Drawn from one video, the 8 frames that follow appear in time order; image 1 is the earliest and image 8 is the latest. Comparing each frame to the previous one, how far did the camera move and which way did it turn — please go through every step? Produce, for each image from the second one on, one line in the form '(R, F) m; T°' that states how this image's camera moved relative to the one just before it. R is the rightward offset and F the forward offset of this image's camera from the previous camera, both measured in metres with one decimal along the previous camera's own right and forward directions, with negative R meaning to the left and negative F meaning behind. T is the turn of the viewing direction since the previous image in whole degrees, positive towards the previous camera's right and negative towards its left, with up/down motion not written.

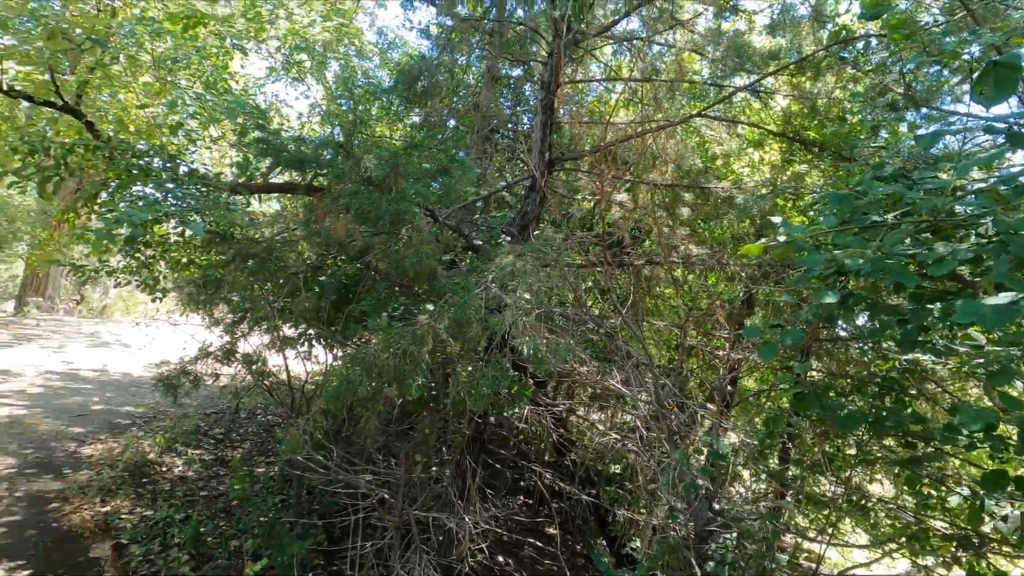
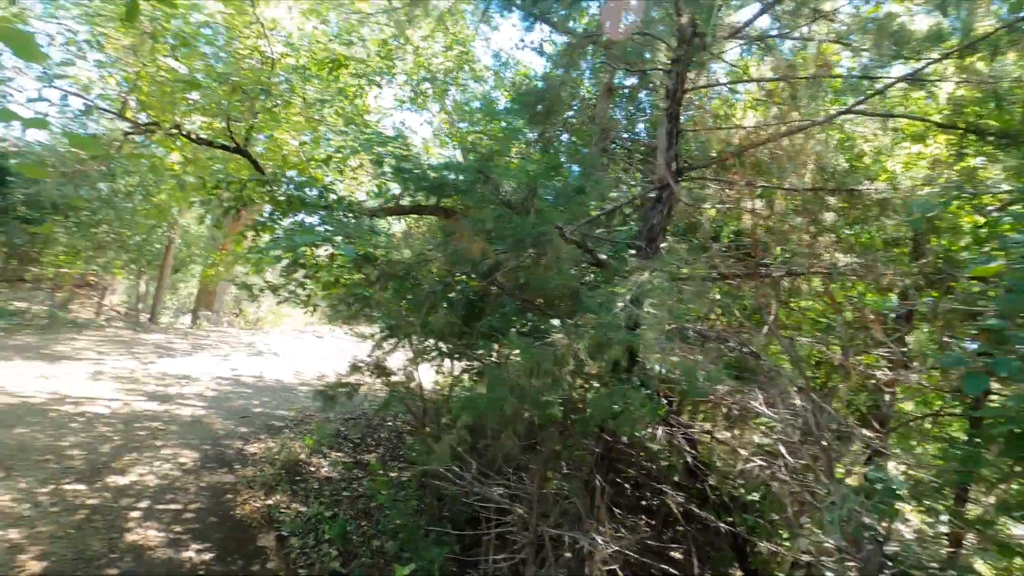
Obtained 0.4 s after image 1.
(-0.1, 0.0) m; -12°
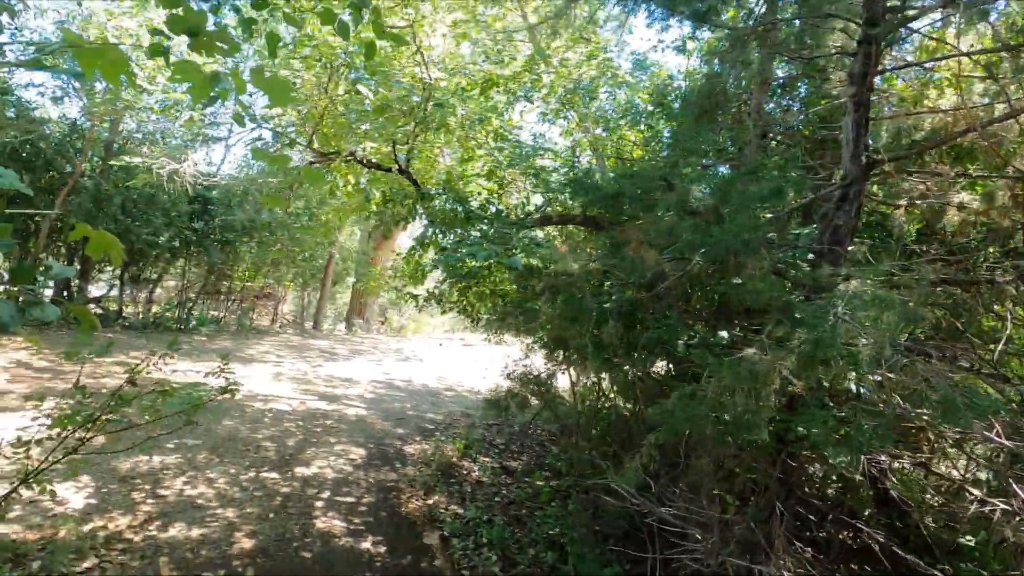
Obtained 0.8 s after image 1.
(-0.2, 0.0) m; -13°
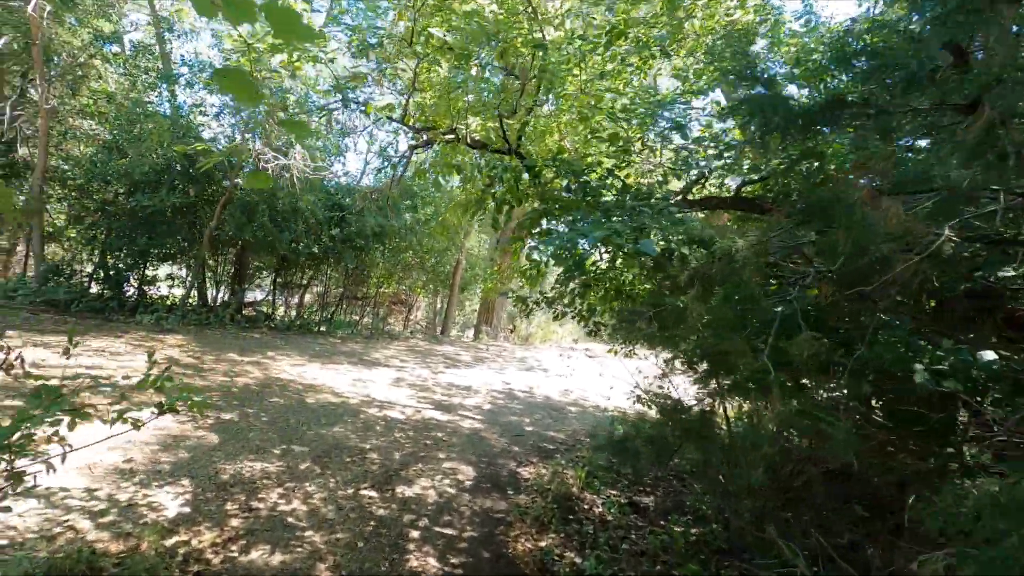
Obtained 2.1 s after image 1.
(0.0, +0.9) m; -14°
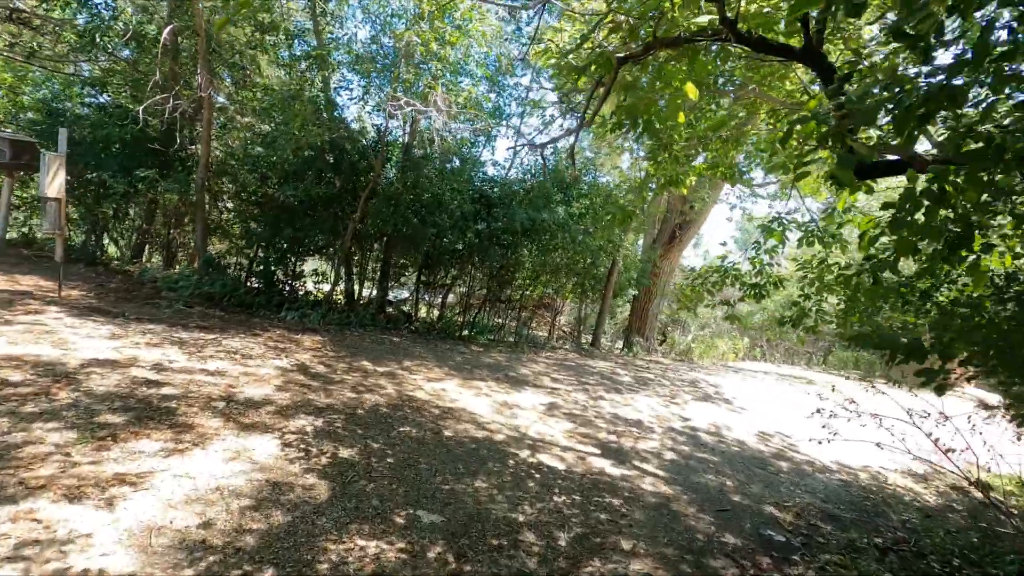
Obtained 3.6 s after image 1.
(-0.7, +1.8) m; -14°
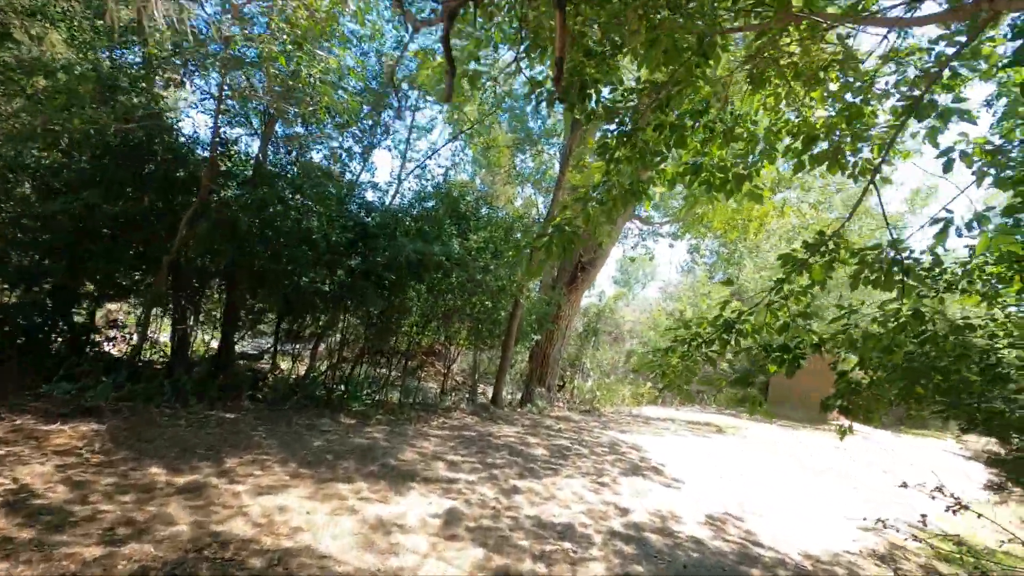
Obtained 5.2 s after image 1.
(+0.1, +2.1) m; +12°
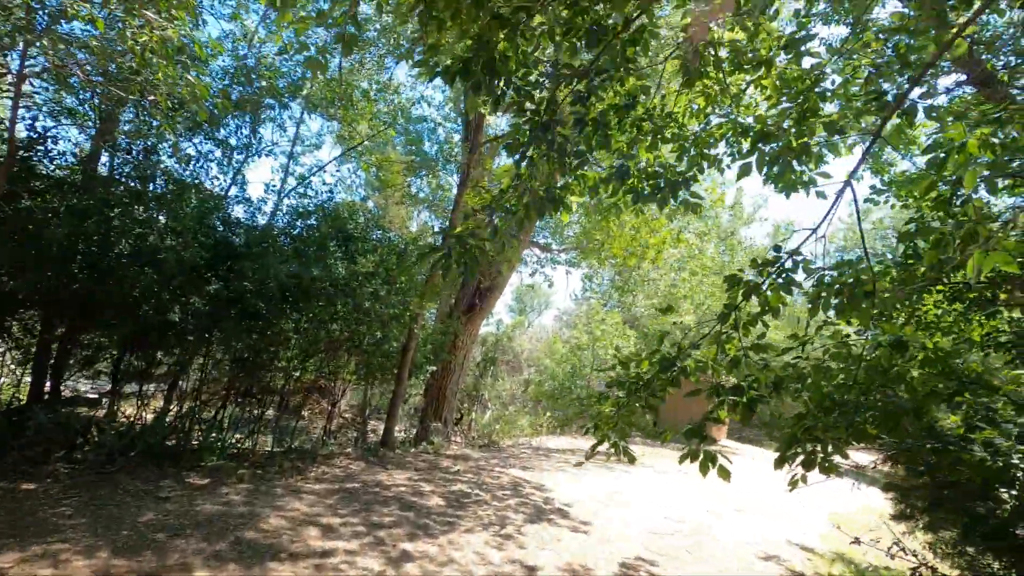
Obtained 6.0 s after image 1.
(0.0, +0.7) m; +11°
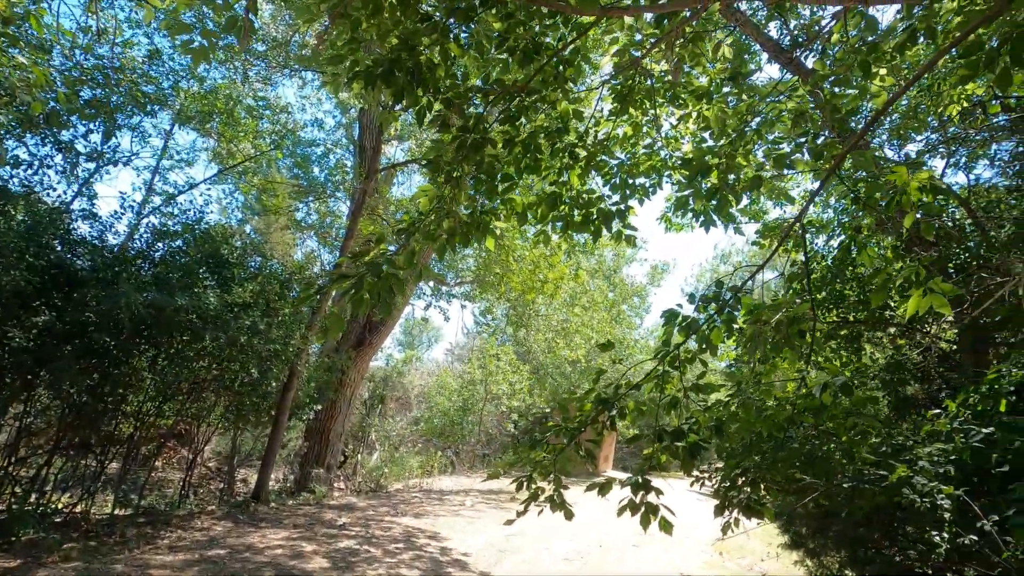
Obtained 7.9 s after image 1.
(-0.1, +0.3) m; +12°
